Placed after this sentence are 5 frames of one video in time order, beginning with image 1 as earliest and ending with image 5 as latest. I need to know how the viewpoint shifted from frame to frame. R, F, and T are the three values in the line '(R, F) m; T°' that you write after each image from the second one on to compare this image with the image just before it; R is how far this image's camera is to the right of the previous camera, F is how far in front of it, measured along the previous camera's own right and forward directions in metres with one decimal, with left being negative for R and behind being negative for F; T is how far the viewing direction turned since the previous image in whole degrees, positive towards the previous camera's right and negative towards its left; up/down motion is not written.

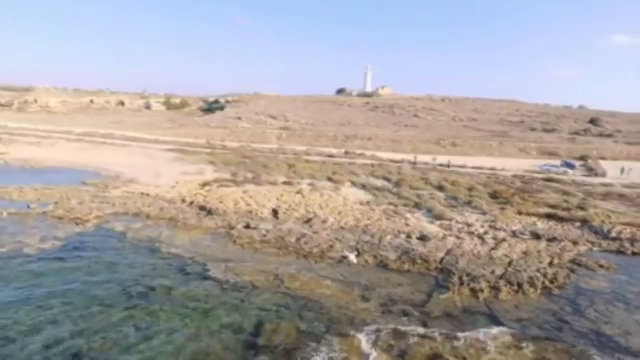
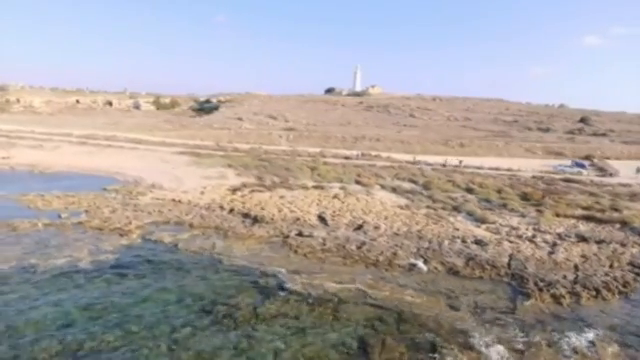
(-2.5, +0.2) m; +3°
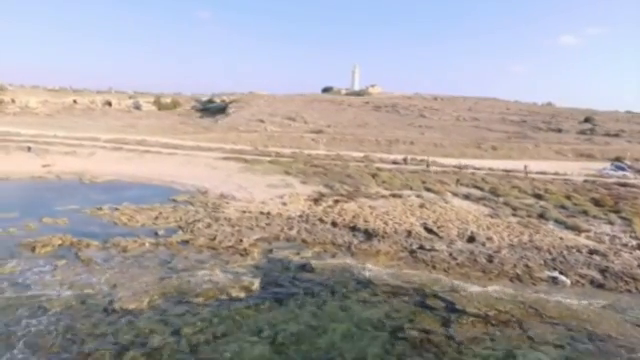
(-4.7, +0.3) m; +3°
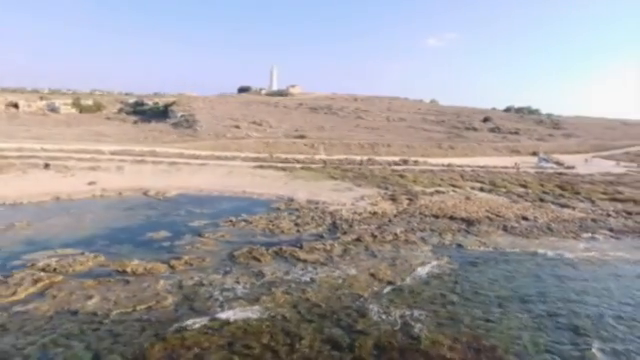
(-11.1, -2.7) m; +17°
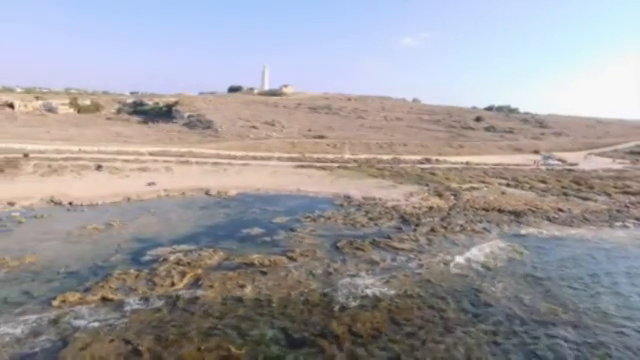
(-5.3, -1.7) m; +4°
